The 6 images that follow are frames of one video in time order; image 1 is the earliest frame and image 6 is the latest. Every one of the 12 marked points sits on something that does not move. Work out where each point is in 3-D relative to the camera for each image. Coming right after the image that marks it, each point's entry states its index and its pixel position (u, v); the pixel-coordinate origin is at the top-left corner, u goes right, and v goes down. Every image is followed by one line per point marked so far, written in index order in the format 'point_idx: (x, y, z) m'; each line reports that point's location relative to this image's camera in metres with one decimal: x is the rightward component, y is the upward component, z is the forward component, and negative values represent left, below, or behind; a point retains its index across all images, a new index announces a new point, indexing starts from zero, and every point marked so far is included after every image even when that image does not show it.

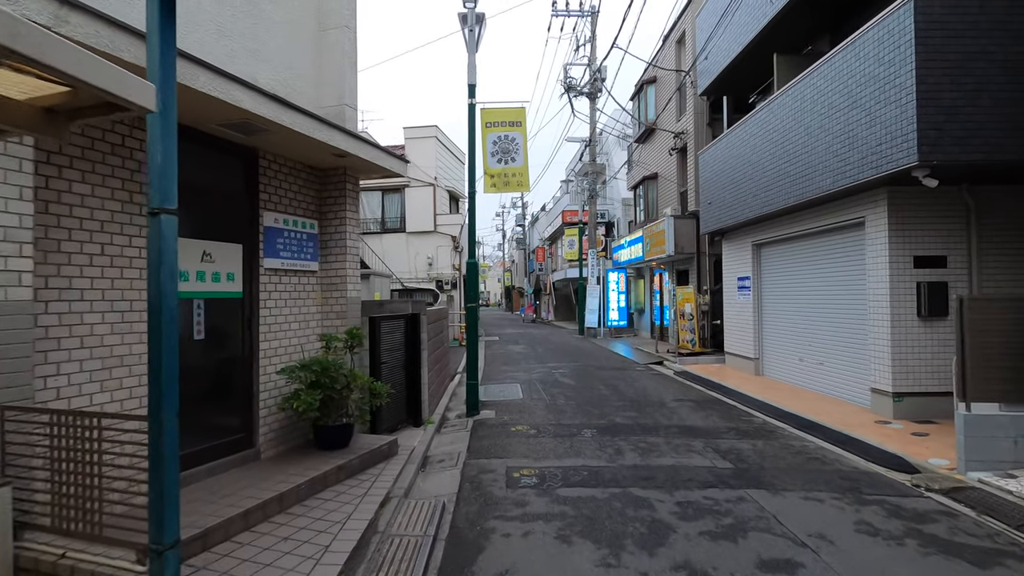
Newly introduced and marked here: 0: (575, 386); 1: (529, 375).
0: (+1.3, -2.0, +10.6) m
1: (+0.4, -2.0, +12.1) m
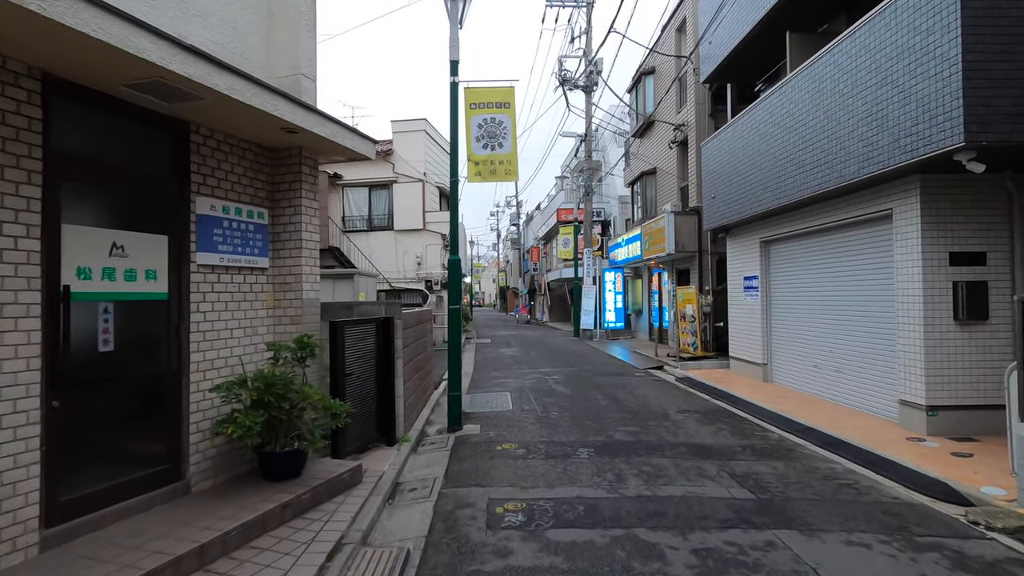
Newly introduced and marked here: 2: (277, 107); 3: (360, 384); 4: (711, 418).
0: (+1.1, -2.0, +9.8) m
1: (+0.2, -2.0, +11.2) m
2: (-2.0, +1.5, +4.5) m
3: (-1.7, -1.1, +6.0) m
4: (+3.0, -2.0, +8.1) m
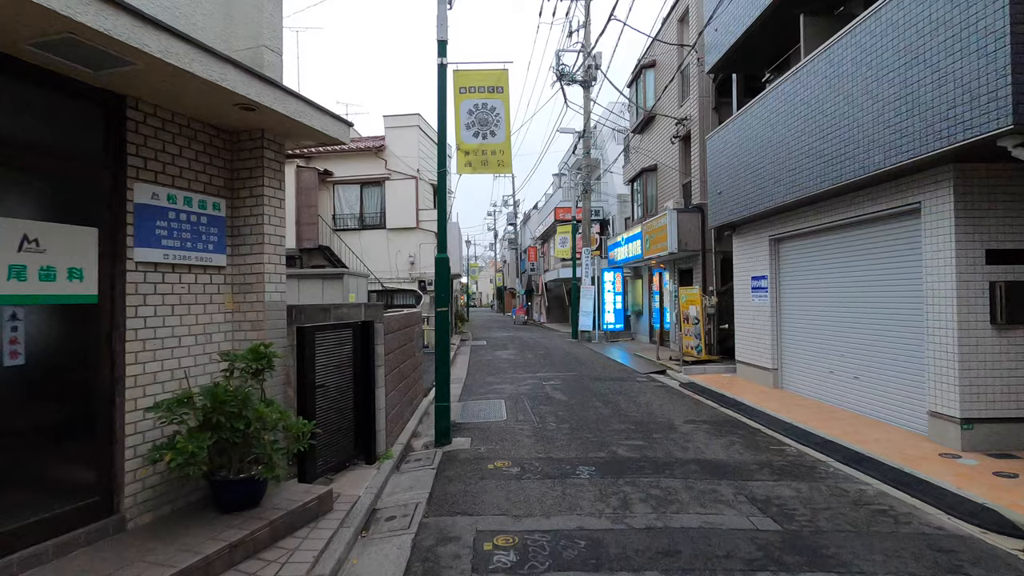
0: (+1.0, -2.0, +9.1) m
1: (+0.1, -2.0, +10.5) m
2: (-2.1, +1.5, +3.8) m
3: (-1.8, -1.1, +5.4) m
4: (+2.9, -2.0, +7.5) m
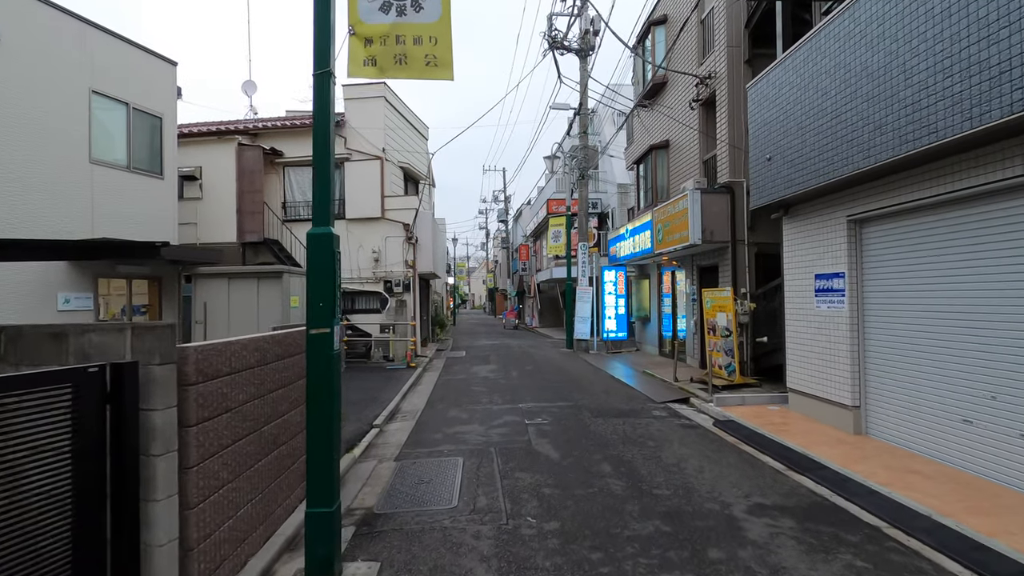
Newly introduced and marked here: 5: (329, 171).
0: (+0.5, -2.0, +6.0) m
1: (-0.4, -2.0, +7.4) m
2: (-2.4, +1.5, +0.7) m
3: (-2.2, -1.1, +2.2) m
4: (+2.5, -2.0, +4.3) m
5: (-1.3, +0.8, +3.7) m
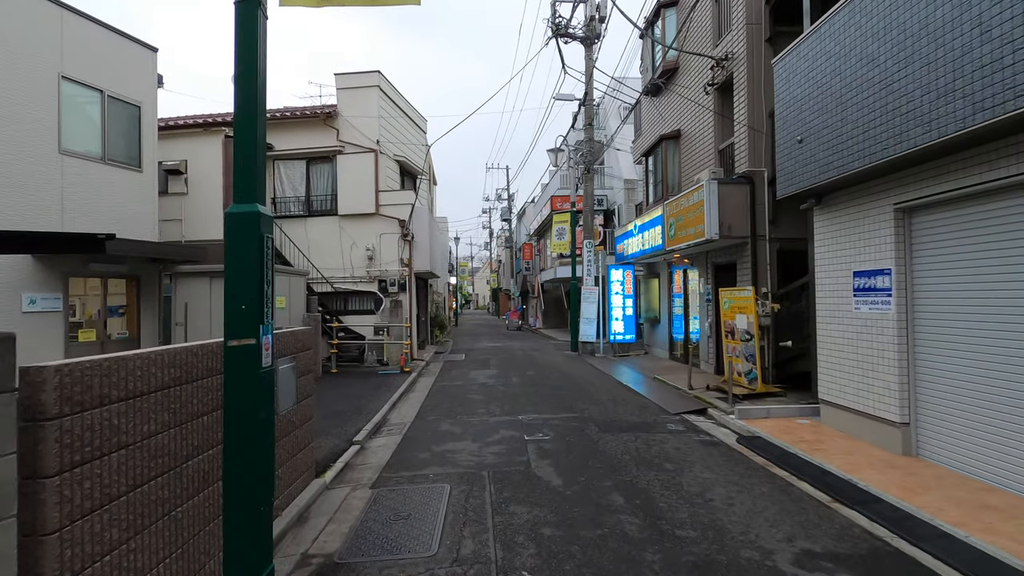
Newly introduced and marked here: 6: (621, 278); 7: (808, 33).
0: (+0.5, -2.0, +5.1) m
1: (-0.4, -2.0, +6.5) m
2: (-2.5, +1.5, -0.2) m
3: (-2.3, -1.1, +1.3) m
4: (+2.5, -2.0, +3.4) m
5: (-1.3, +0.8, +2.8) m
6: (+3.5, +0.3, +16.9) m
7: (+3.9, +3.4, +7.1) m
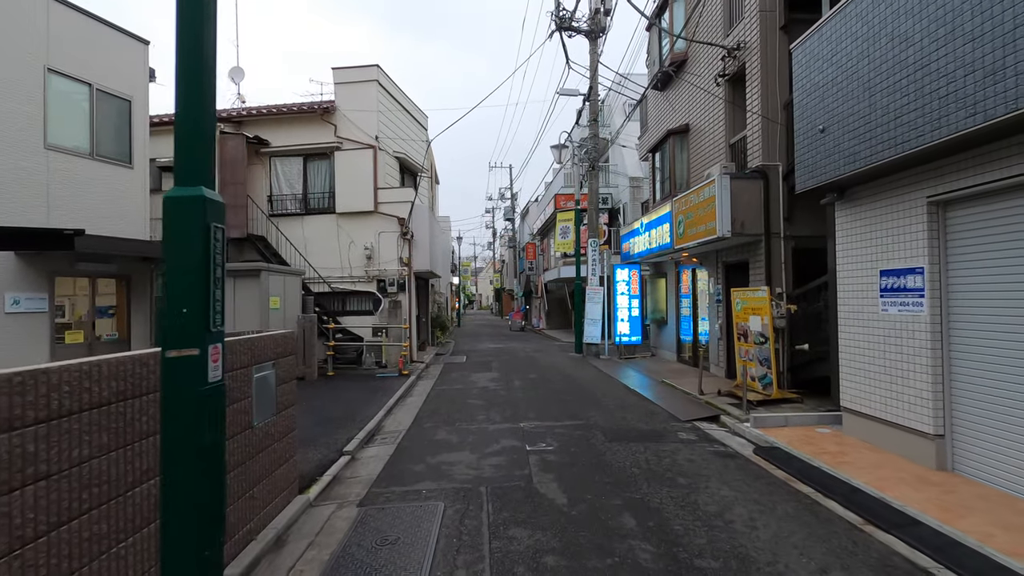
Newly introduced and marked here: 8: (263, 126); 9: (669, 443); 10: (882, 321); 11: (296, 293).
0: (+0.5, -2.0, +4.6) m
1: (-0.4, -2.0, +6.0) m
2: (-2.6, +1.5, -0.7) m
3: (-2.3, -1.1, +0.9) m
4: (+2.4, -2.0, +2.9) m
5: (-1.4, +0.8, +2.4) m
6: (+3.6, +0.3, +16.5) m
7: (+3.9, +3.4, +6.6) m
8: (-7.5, +4.9, +16.2) m
9: (+2.1, -2.1, +7.2) m
10: (+4.5, -0.4, +6.5) m
11: (-5.5, -0.1, +13.7) m
